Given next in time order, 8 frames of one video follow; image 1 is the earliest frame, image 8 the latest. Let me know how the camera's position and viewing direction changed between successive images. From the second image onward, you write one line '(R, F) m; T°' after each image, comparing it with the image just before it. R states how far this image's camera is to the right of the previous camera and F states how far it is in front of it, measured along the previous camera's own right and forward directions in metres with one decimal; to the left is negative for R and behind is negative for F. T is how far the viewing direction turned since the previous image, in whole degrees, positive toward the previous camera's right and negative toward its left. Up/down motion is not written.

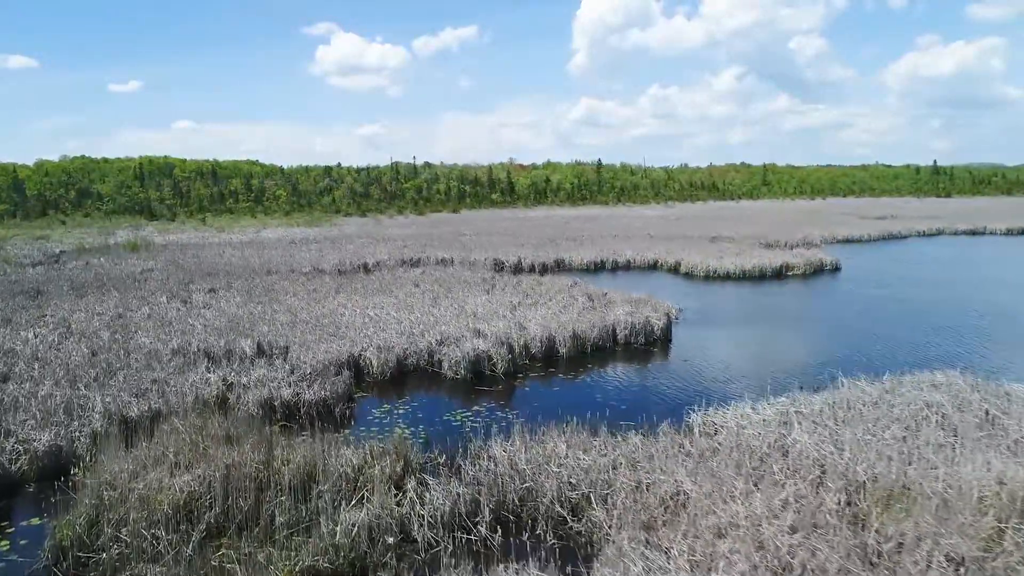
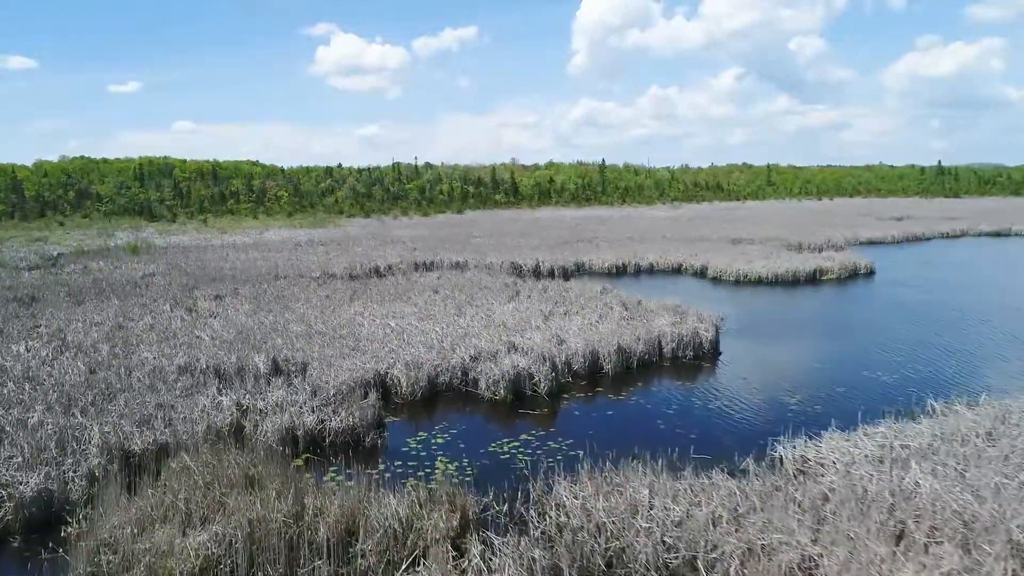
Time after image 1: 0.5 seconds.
(-0.7, +1.0) m; 0°
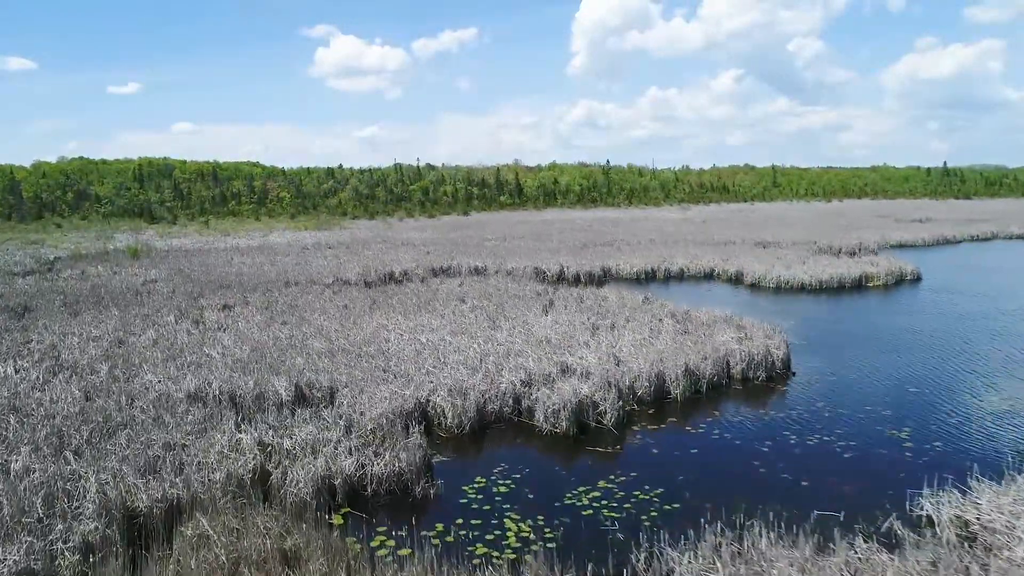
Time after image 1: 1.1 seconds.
(-0.8, +1.2) m; 0°
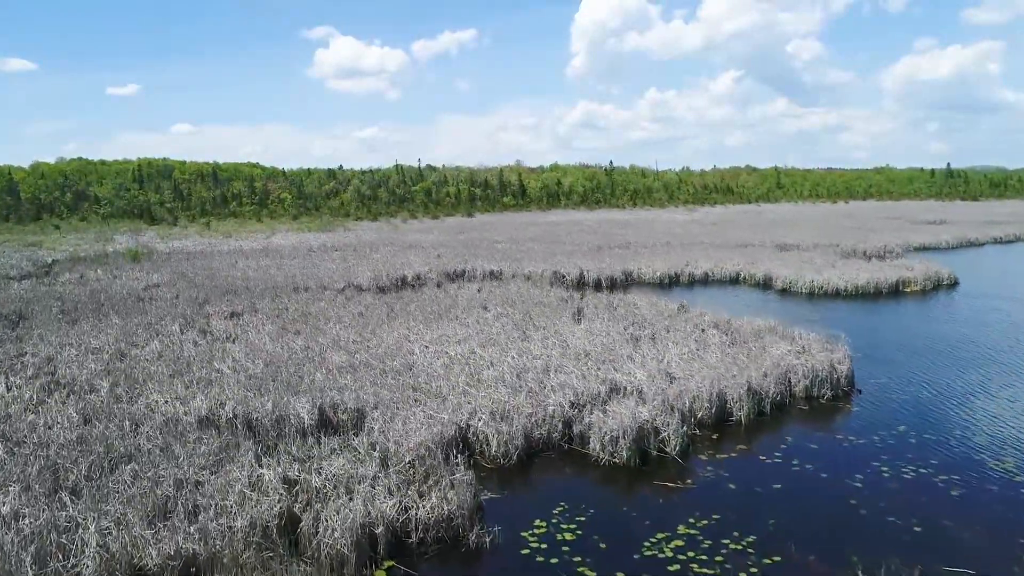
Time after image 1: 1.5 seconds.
(-0.6, +0.8) m; 0°
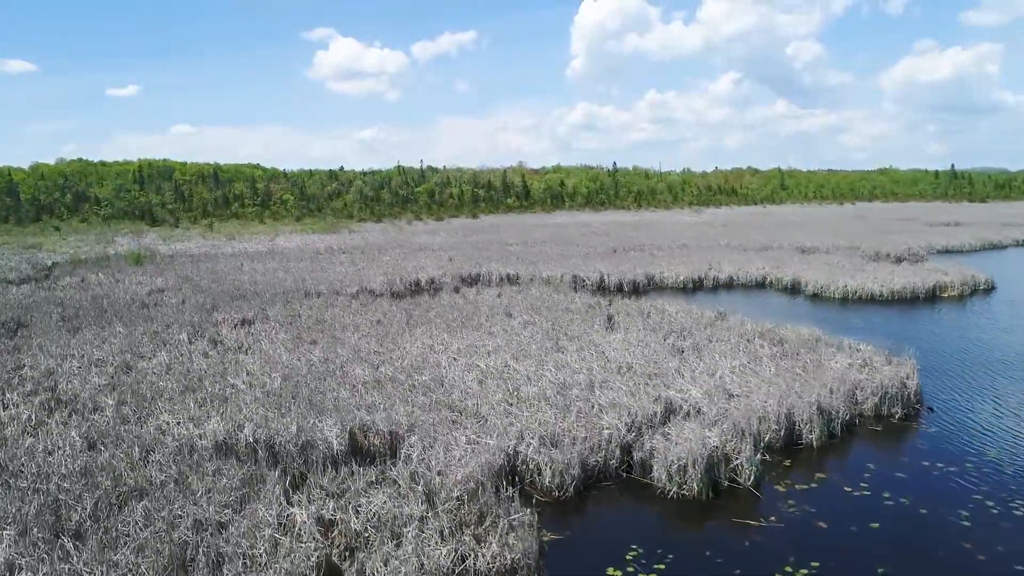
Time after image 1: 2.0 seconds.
(-0.6, +0.7) m; 0°
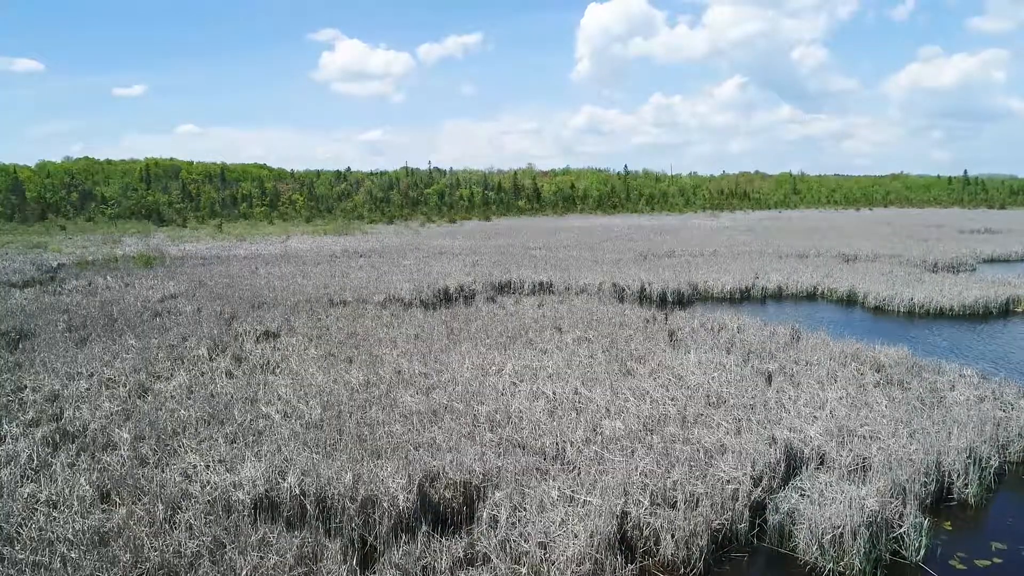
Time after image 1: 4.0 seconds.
(-0.9, +1.2) m; 0°
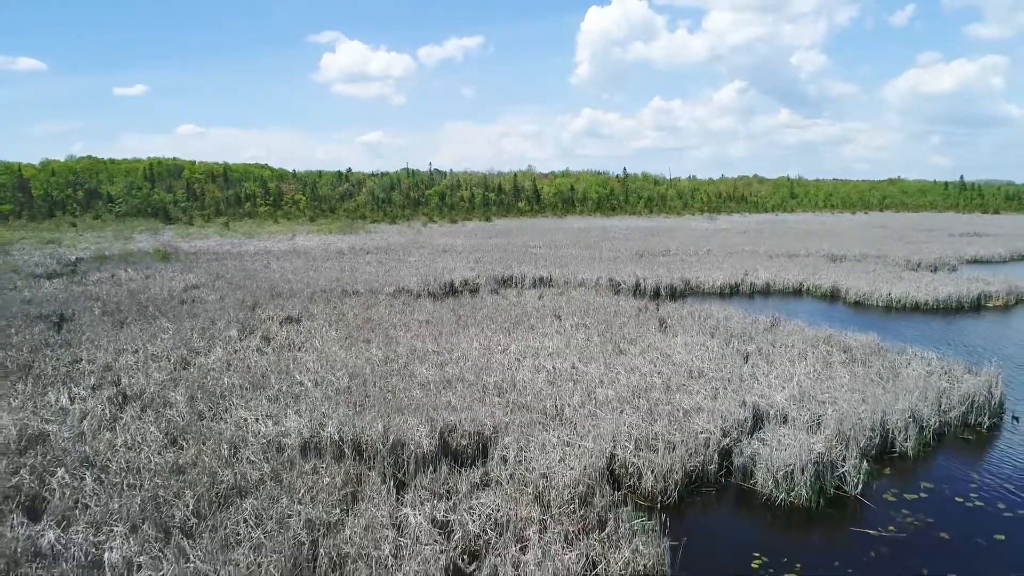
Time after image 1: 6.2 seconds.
(-0.1, -1.0) m; 0°
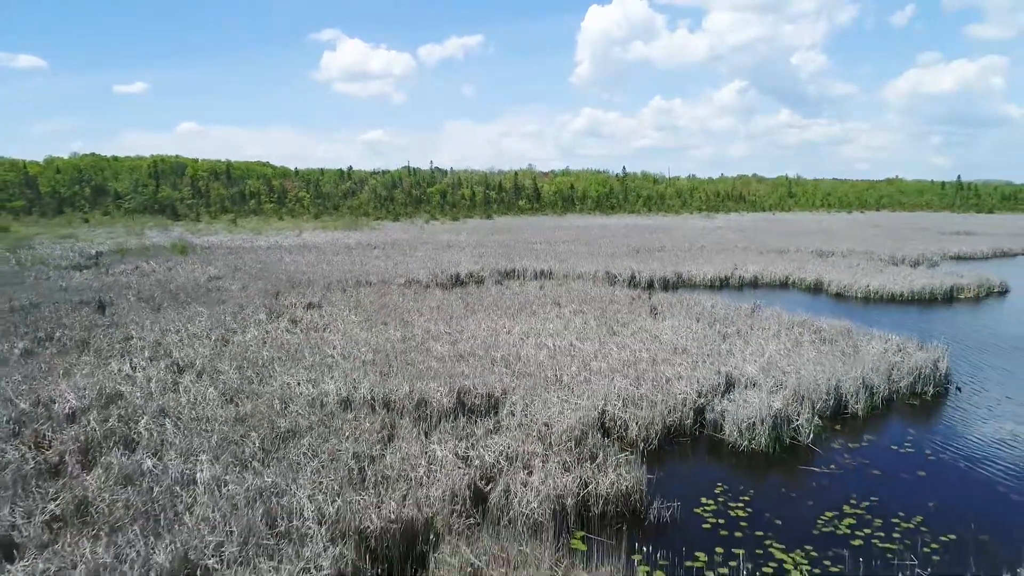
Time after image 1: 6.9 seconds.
(-0.1, -1.1) m; 0°
